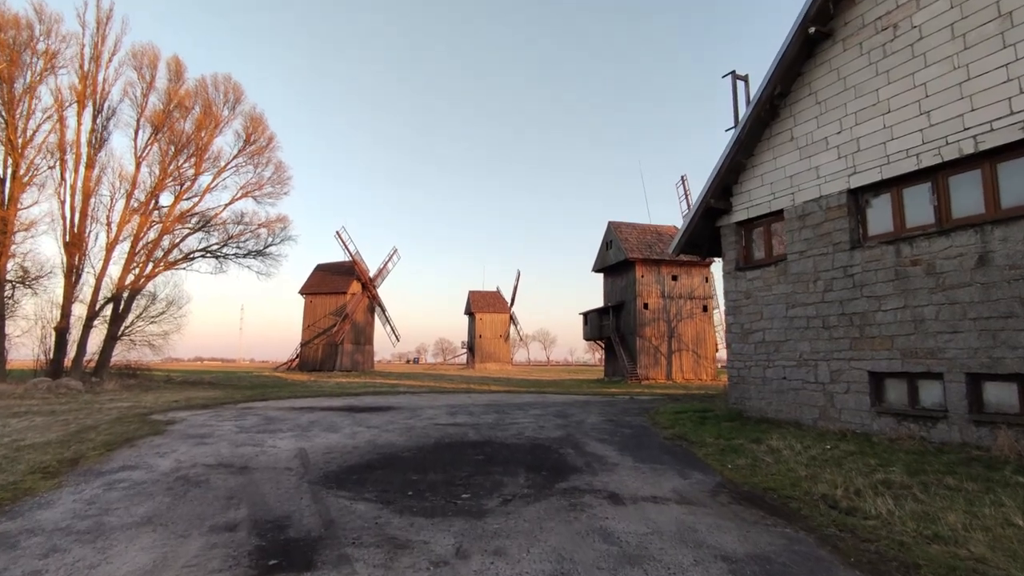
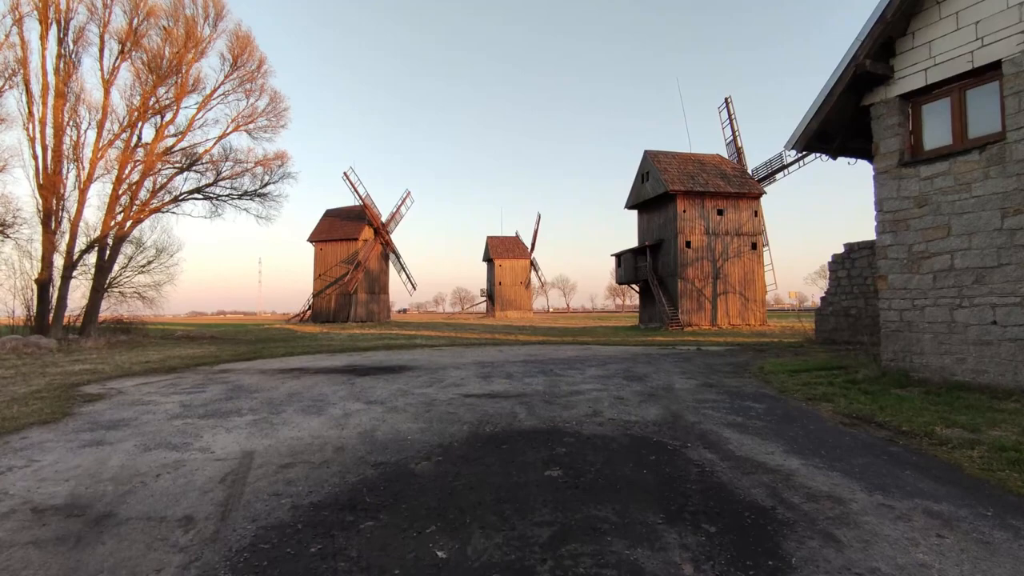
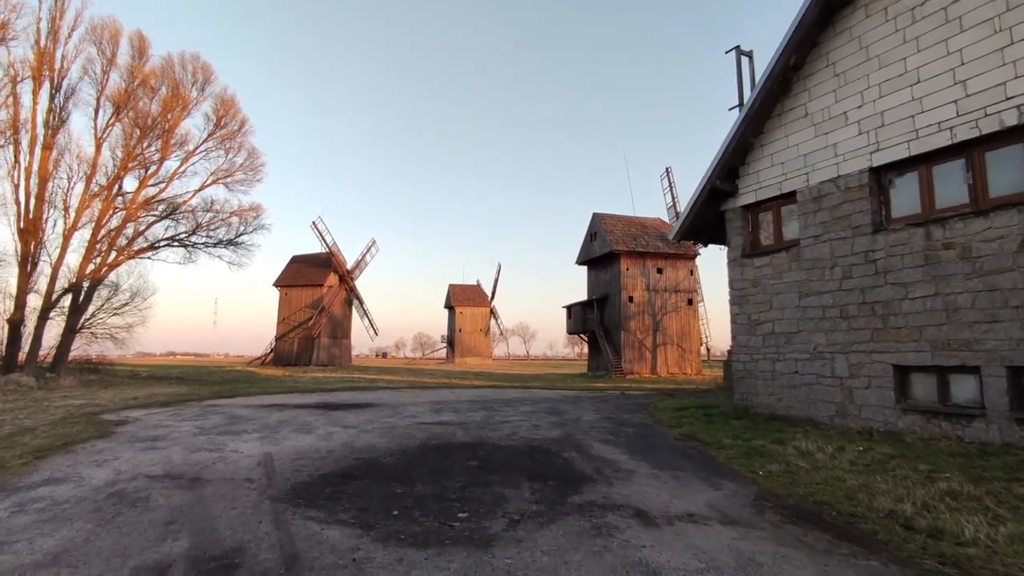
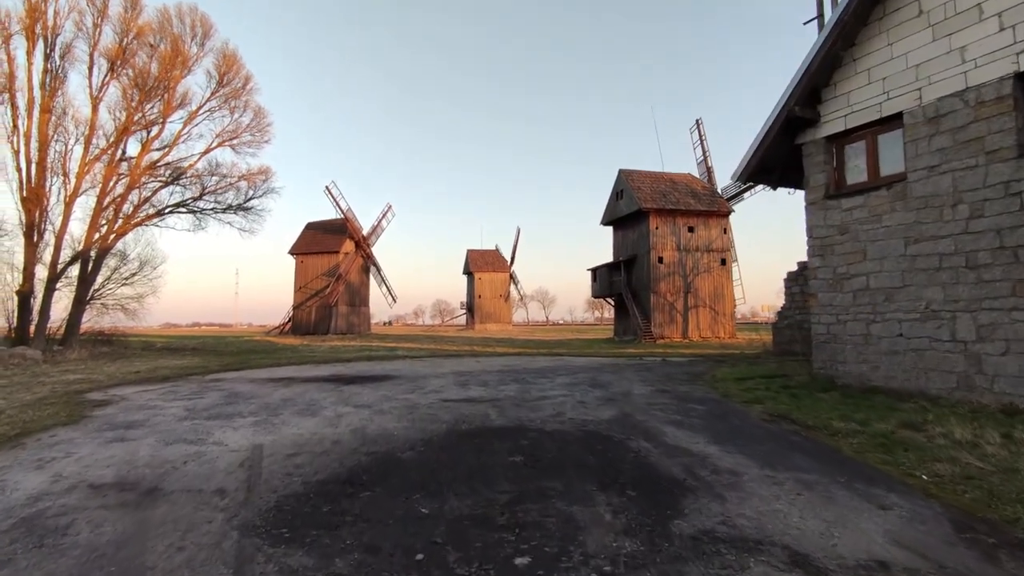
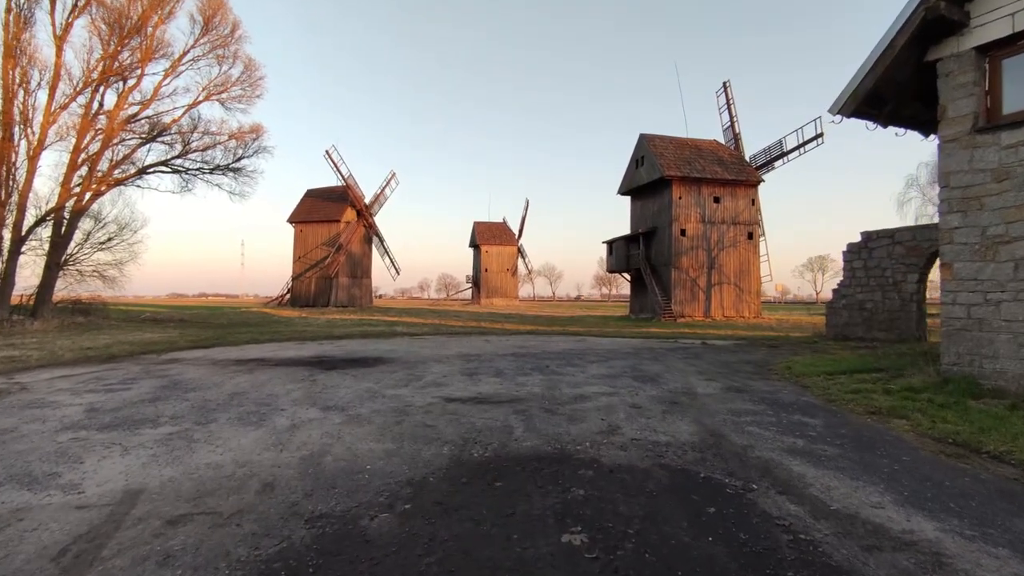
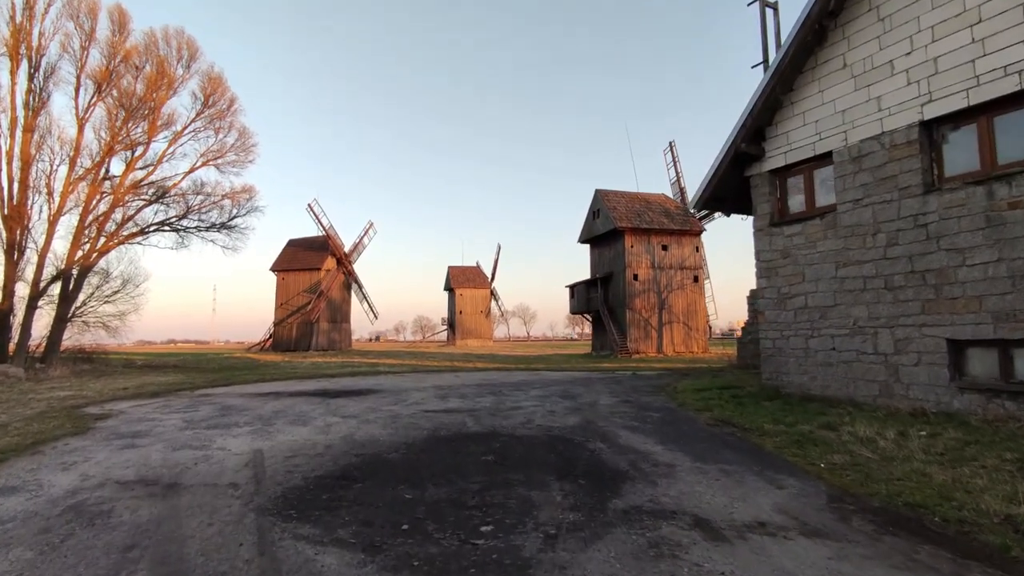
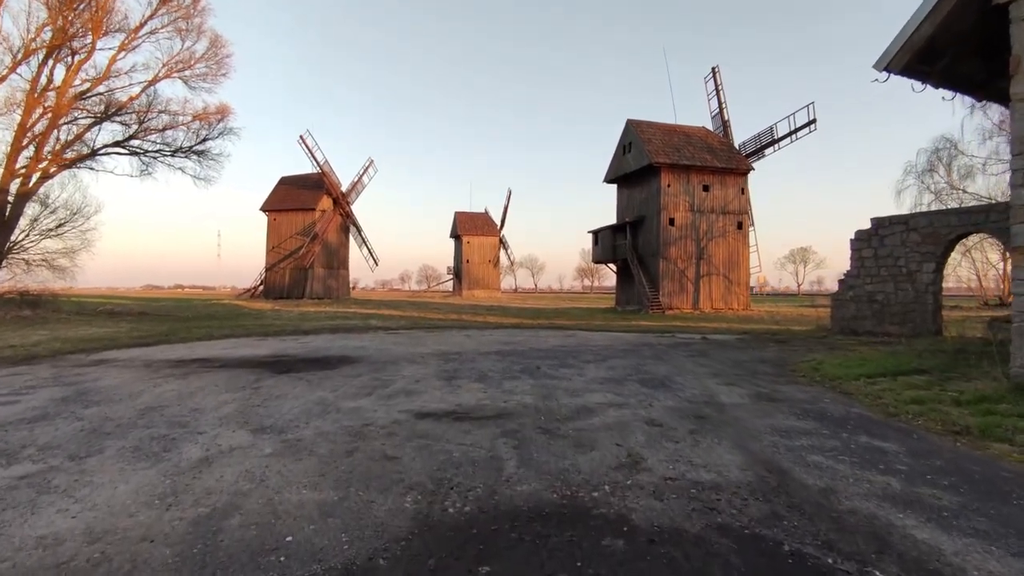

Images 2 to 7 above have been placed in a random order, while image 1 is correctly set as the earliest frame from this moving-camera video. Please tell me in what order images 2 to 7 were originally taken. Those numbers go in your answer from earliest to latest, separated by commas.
3, 6, 4, 2, 5, 7
